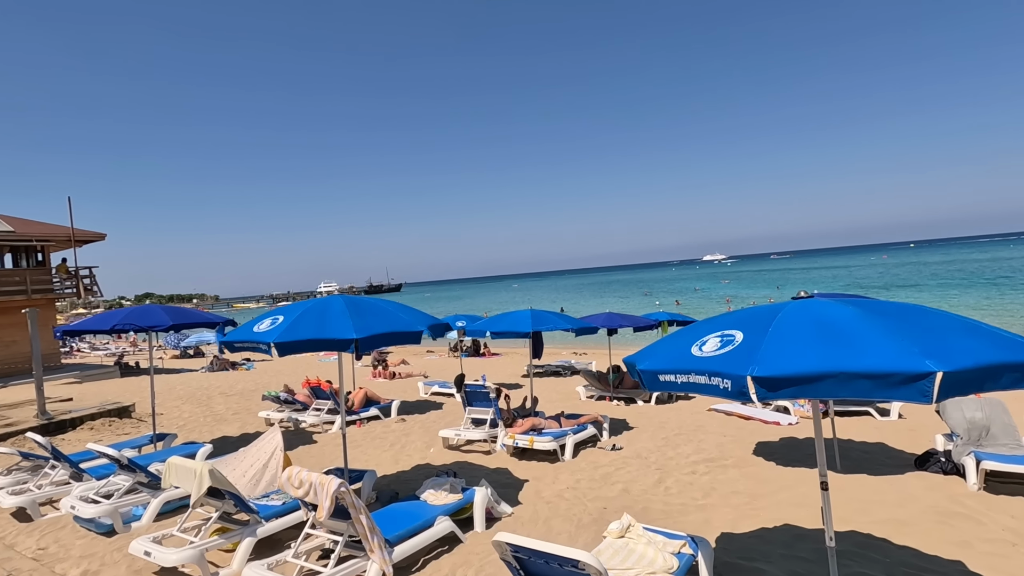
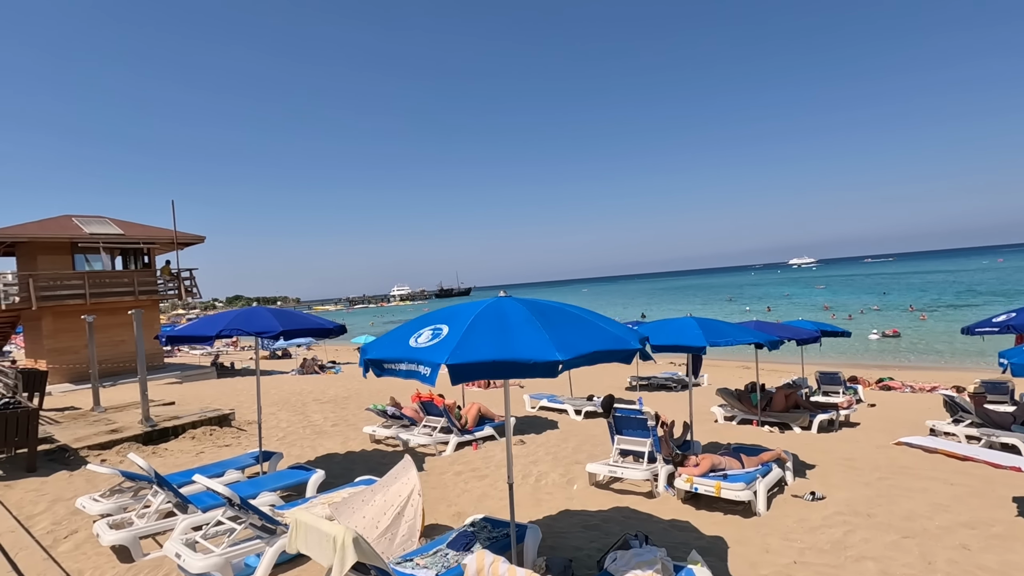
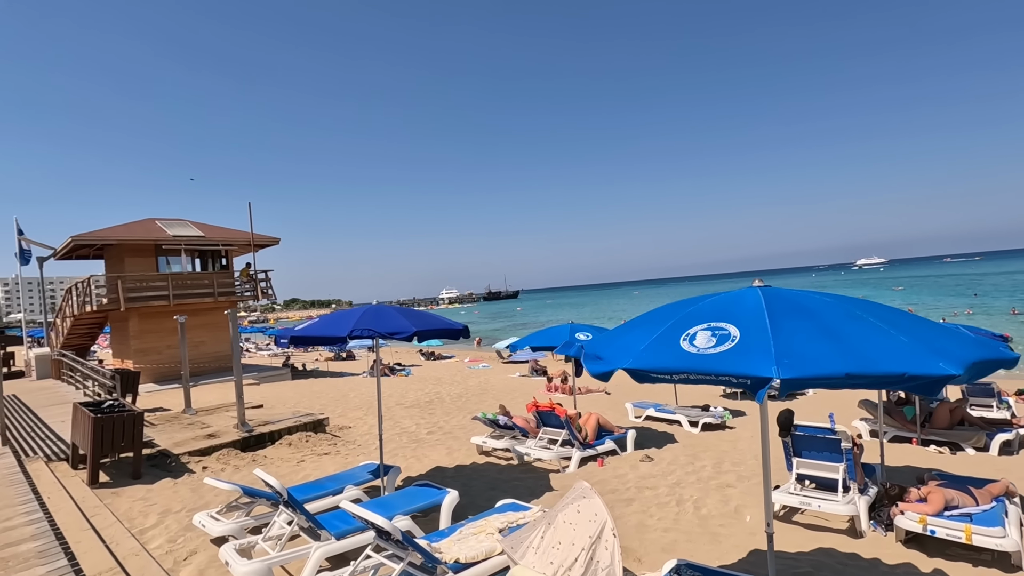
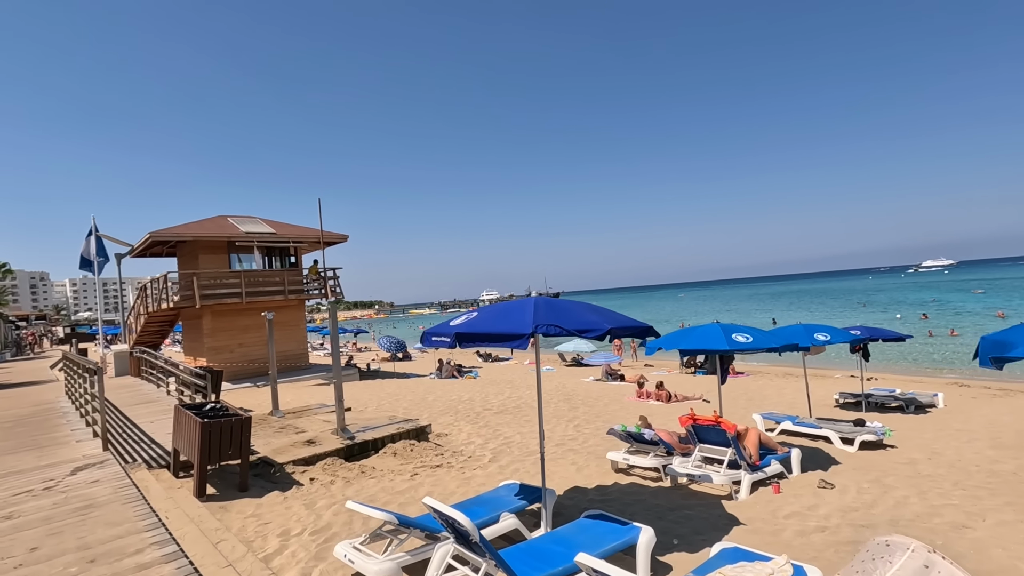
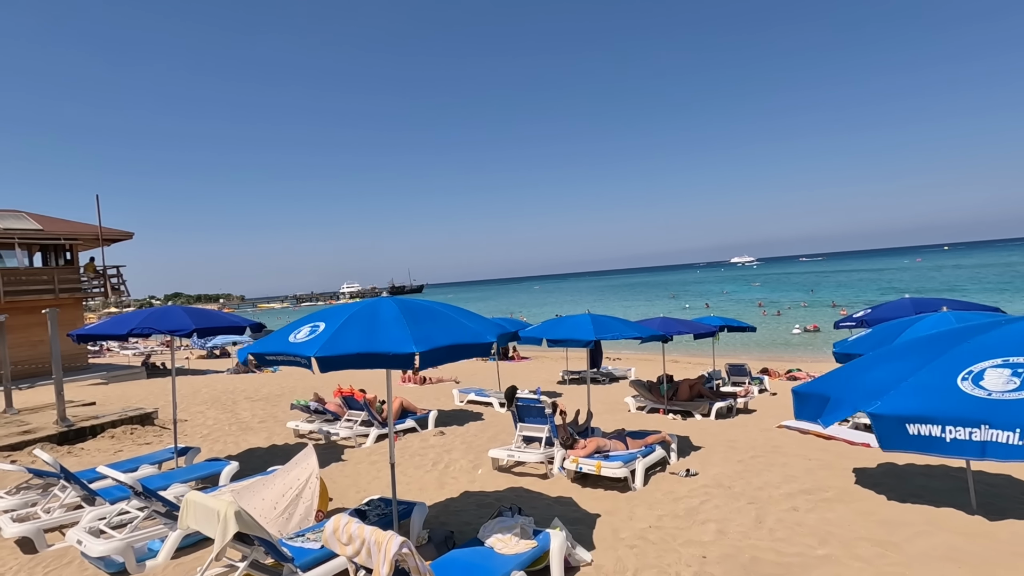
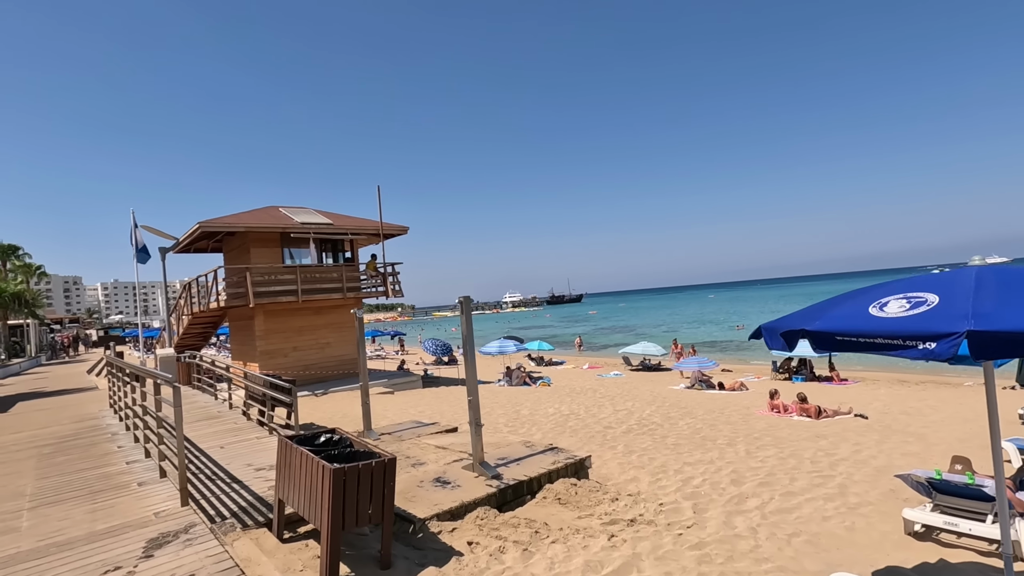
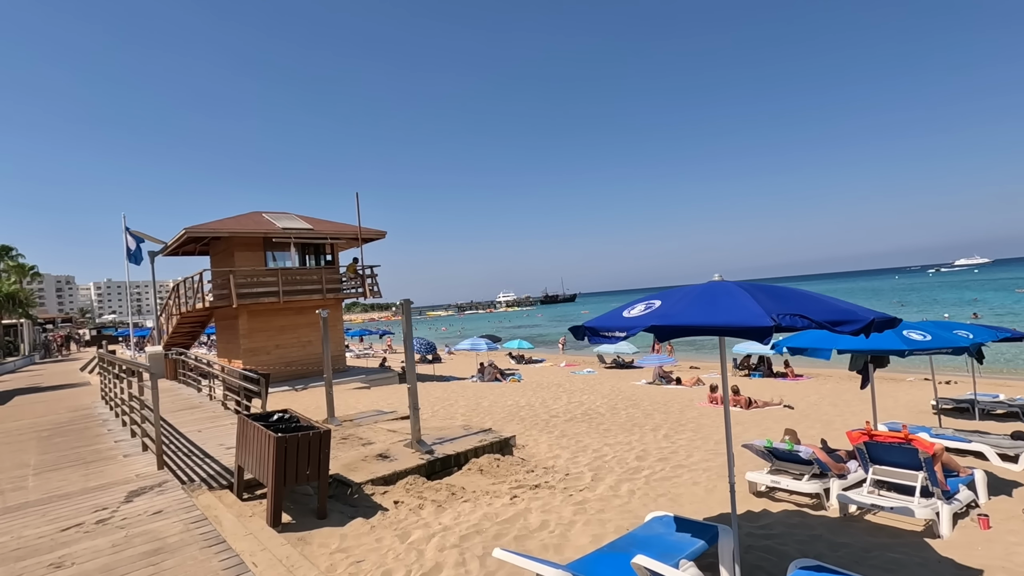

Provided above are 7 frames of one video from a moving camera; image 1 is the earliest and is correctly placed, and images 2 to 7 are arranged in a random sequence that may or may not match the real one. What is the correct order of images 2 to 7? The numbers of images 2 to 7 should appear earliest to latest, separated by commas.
5, 2, 3, 4, 7, 6
